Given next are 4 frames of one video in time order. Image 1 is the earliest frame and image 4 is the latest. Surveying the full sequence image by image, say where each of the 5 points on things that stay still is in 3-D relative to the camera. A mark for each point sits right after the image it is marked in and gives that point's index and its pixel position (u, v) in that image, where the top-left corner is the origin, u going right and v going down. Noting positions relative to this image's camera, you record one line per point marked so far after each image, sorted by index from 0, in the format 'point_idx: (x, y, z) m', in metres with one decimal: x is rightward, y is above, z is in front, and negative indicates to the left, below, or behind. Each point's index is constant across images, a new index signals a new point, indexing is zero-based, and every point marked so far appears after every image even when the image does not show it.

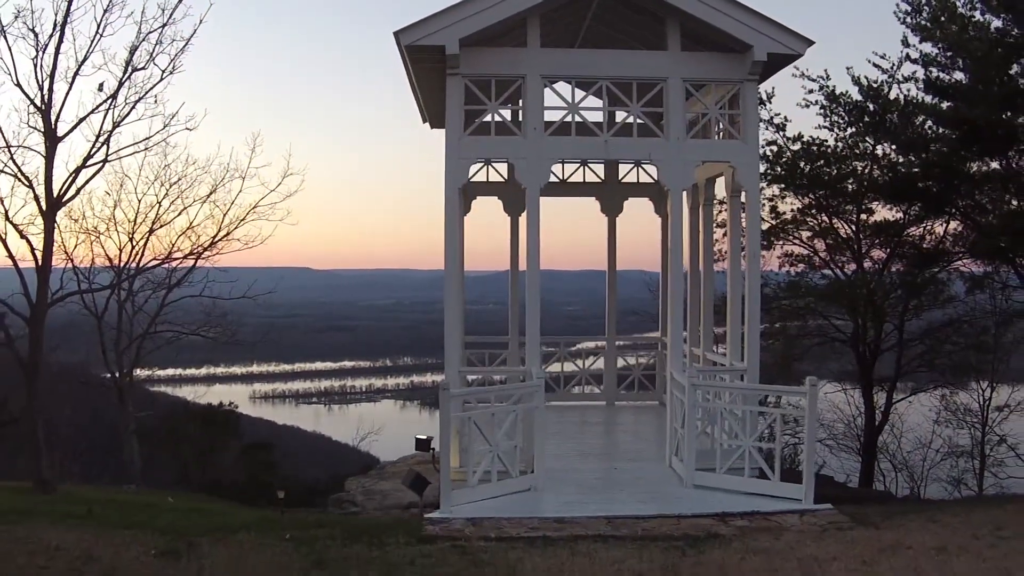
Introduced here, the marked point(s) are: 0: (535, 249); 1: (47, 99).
0: (+0.2, +0.4, +8.2) m
1: (-4.7, +1.9, +8.7) m
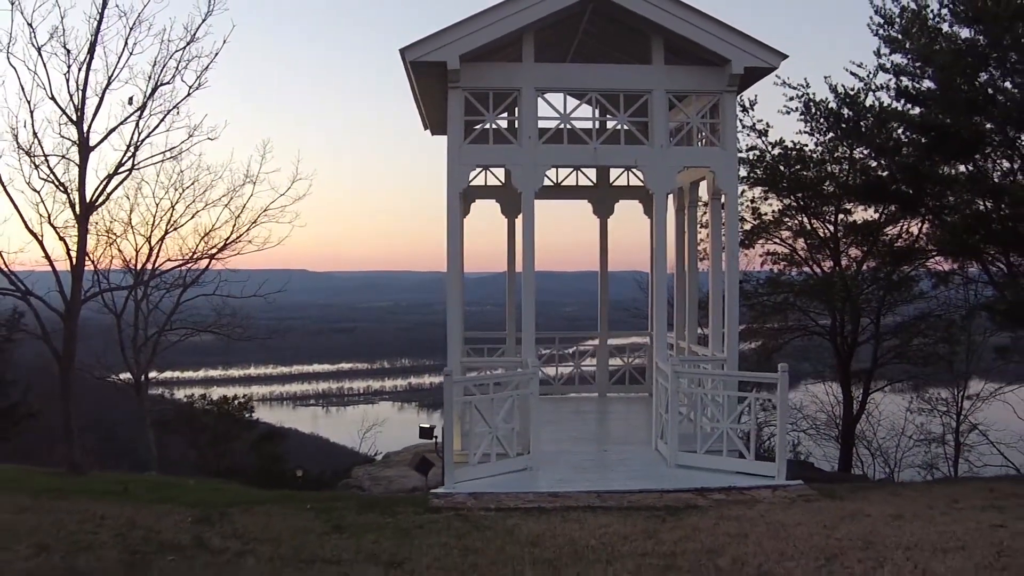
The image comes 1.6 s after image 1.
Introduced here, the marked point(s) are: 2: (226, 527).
0: (+0.2, +0.4, +8.9) m
1: (-4.7, +1.9, +9.4) m
2: (-2.2, -1.8, +6.6) m
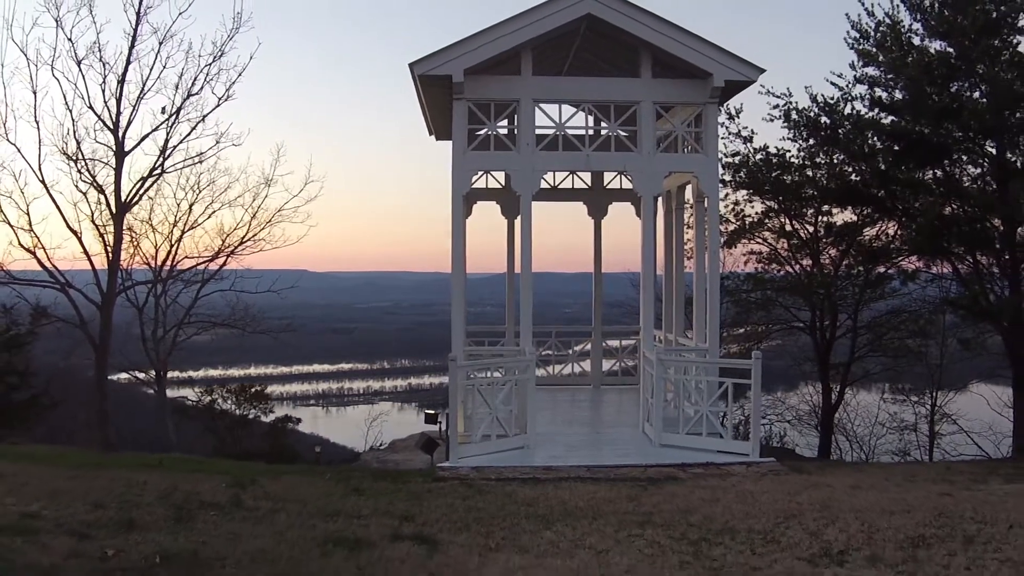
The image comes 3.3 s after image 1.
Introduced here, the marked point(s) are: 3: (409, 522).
0: (+0.2, +0.5, +9.8) m
1: (-4.7, +2.0, +10.3) m
2: (-2.2, -1.7, +7.4) m
3: (-0.8, -1.7, +6.4) m
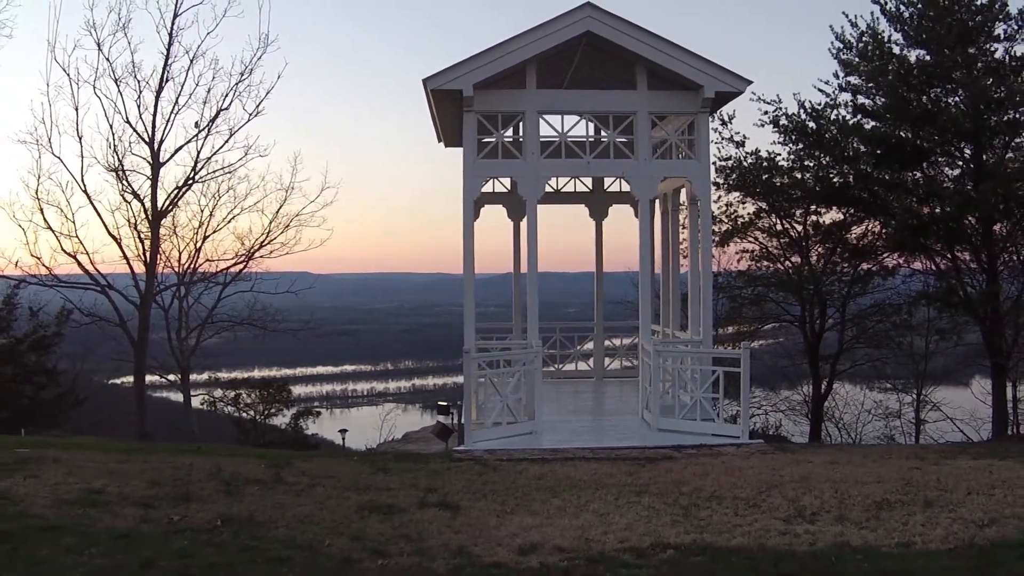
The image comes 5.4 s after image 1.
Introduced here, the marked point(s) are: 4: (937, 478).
0: (+0.3, +0.5, +10.6) m
1: (-4.6, +2.0, +11.1) m
2: (-2.1, -1.7, +8.3) m
3: (-0.7, -1.7, +7.2) m
4: (+4.0, -1.8, +8.2) m
